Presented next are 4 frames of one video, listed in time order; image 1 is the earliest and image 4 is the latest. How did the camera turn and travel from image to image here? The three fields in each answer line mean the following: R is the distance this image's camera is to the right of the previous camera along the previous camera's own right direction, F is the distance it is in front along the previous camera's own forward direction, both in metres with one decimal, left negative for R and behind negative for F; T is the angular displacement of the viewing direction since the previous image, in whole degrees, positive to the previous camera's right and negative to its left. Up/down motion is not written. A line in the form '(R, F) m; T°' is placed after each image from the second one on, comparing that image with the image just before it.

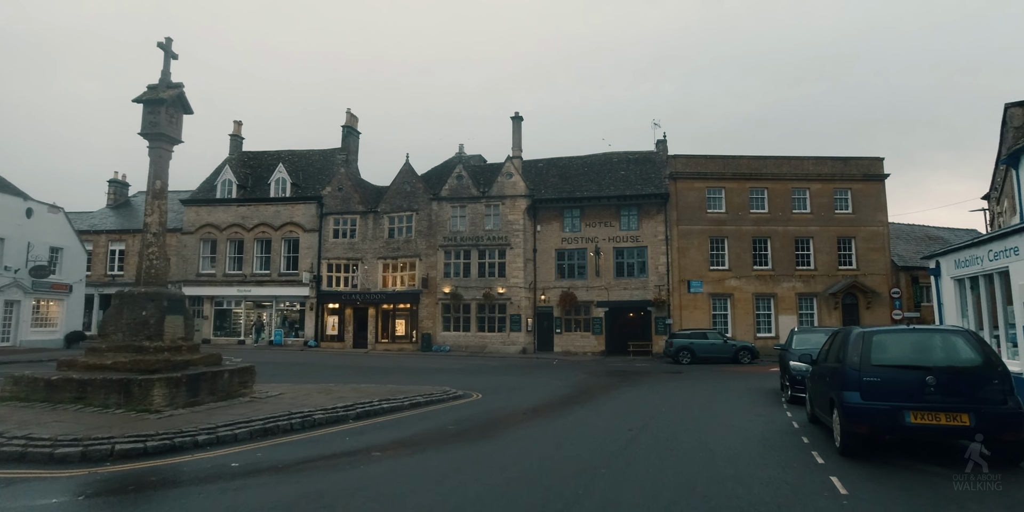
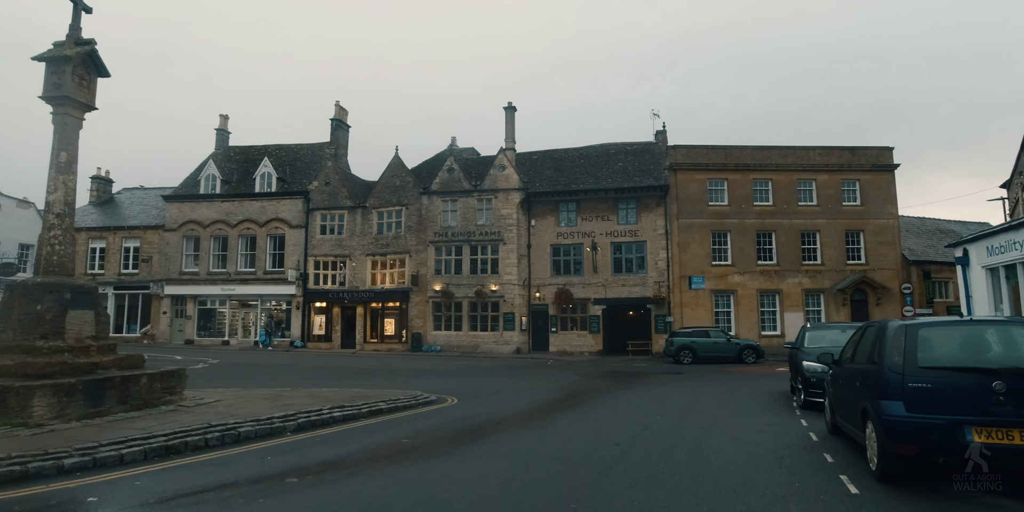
(+0.6, +1.4) m; 0°
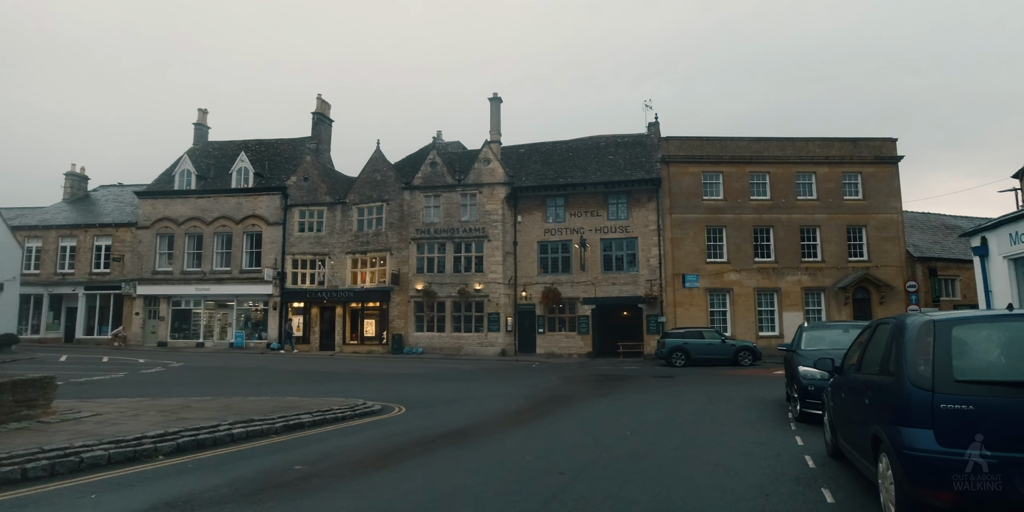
(+1.0, +1.6) m; 0°
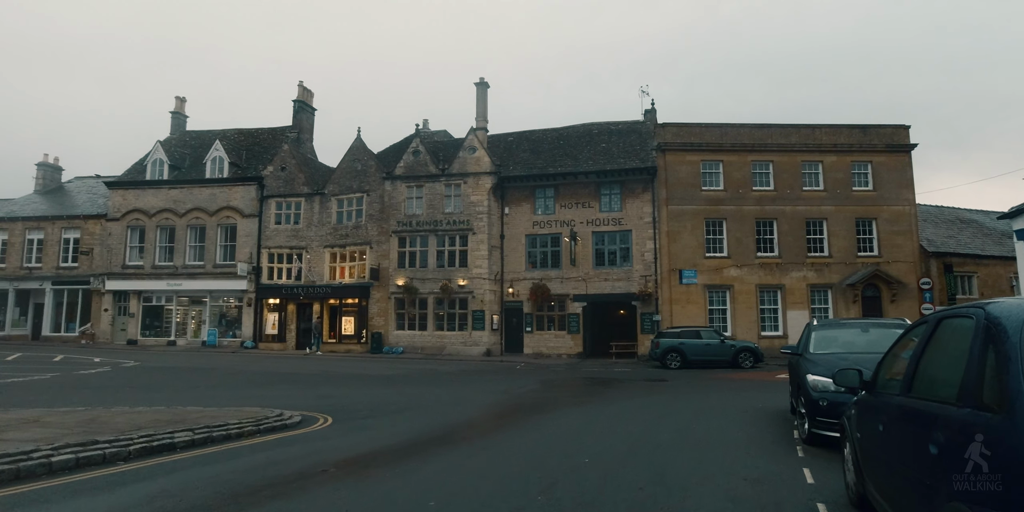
(+1.0, +1.9) m; 0°
